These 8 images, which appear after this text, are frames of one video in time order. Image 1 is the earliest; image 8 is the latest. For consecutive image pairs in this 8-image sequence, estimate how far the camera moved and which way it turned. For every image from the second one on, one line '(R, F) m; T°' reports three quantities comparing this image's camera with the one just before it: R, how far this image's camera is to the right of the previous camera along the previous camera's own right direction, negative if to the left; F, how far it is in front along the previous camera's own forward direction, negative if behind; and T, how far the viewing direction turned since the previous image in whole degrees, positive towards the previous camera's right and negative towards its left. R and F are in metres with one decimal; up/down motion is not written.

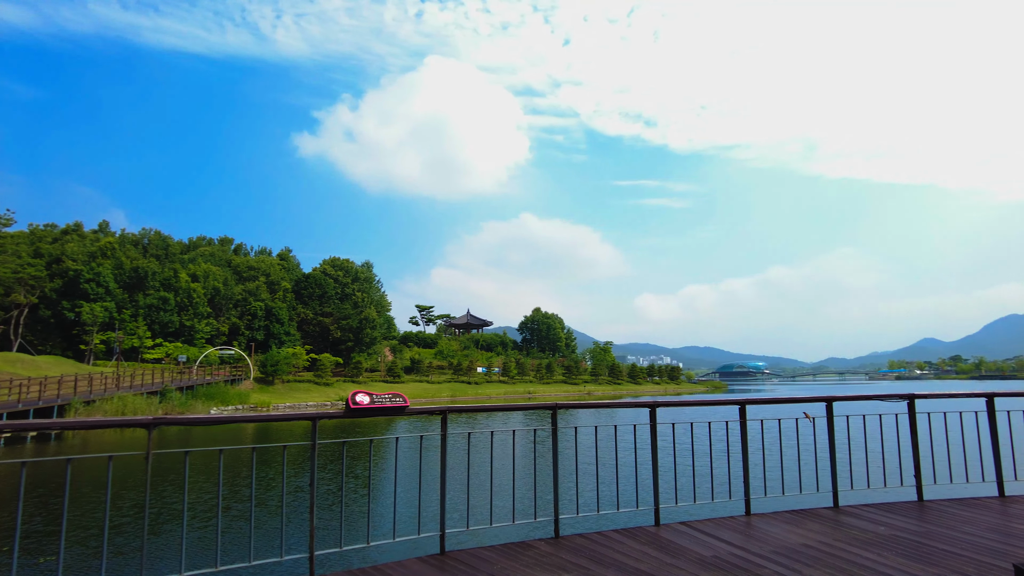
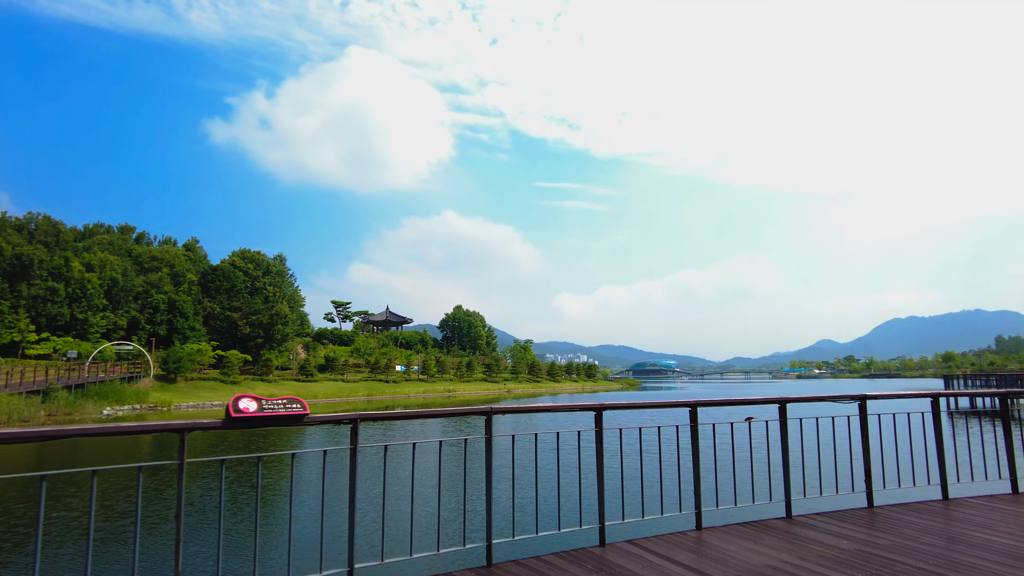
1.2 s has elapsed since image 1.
(-0.1, +1.2) m; +7°
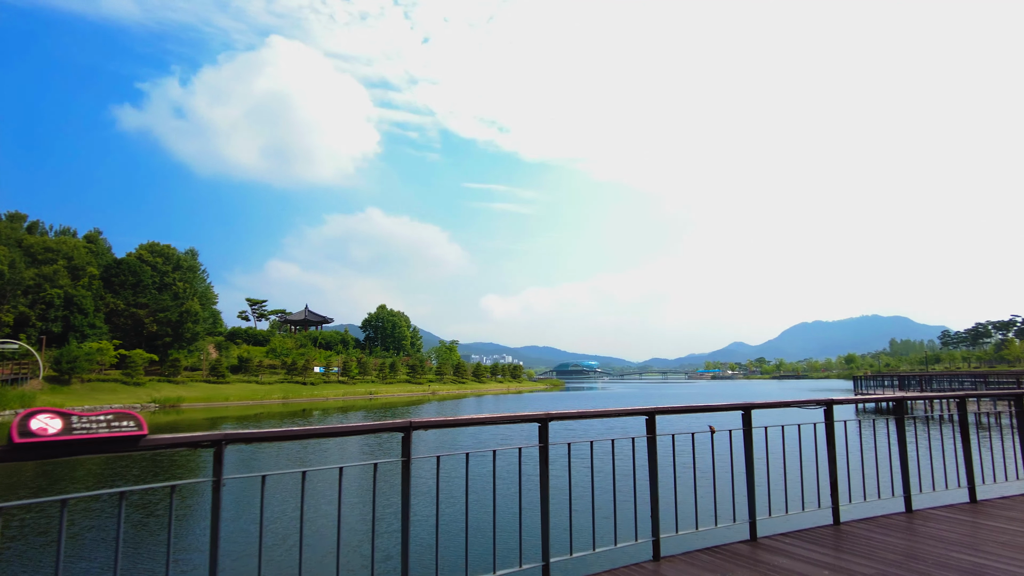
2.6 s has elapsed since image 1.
(0.0, +1.4) m; +6°
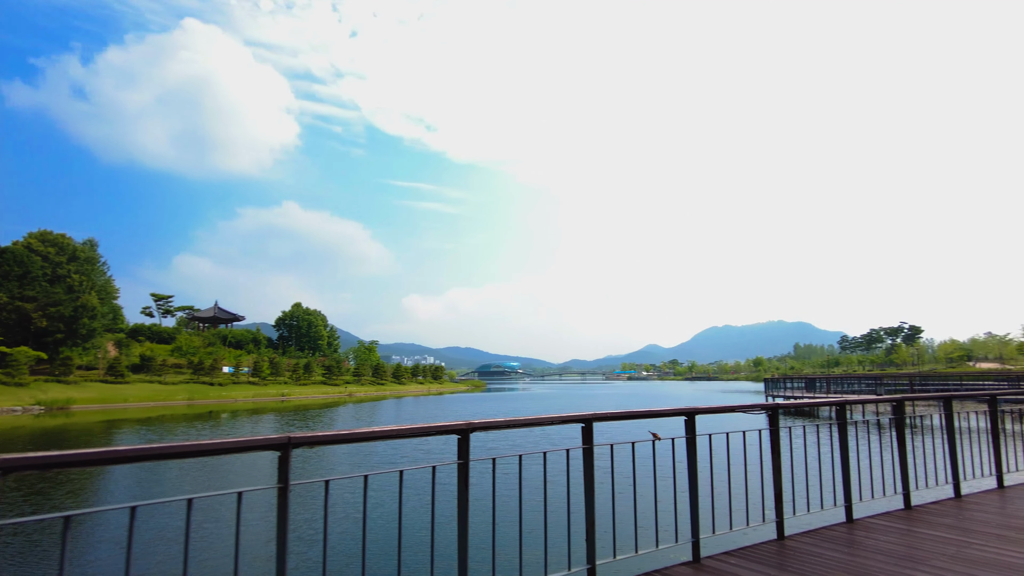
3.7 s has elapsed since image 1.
(+0.1, +1.1) m; +7°
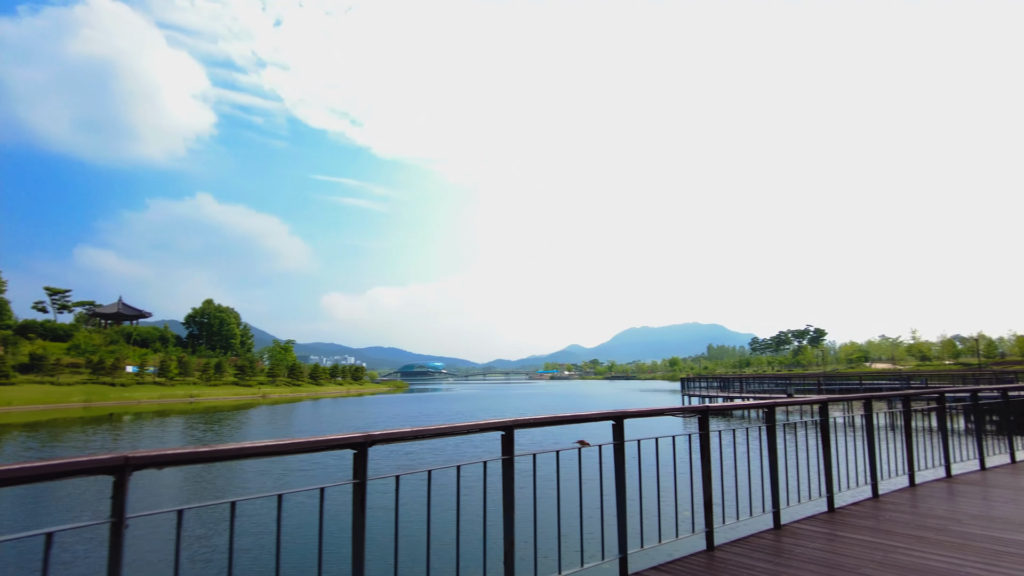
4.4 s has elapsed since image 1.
(+0.1, +0.7) m; +6°
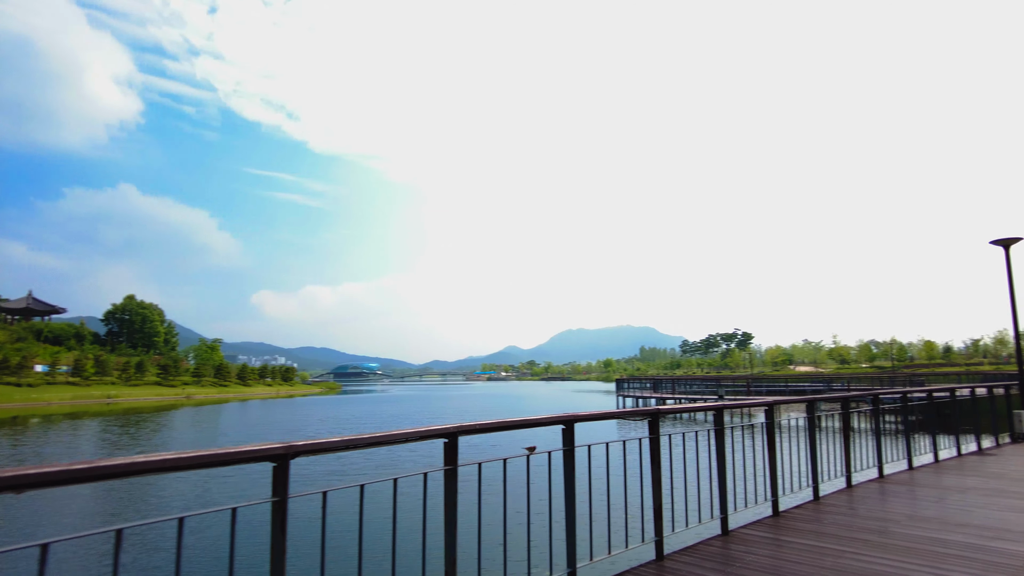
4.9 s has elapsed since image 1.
(-0.1, +0.5) m; +5°
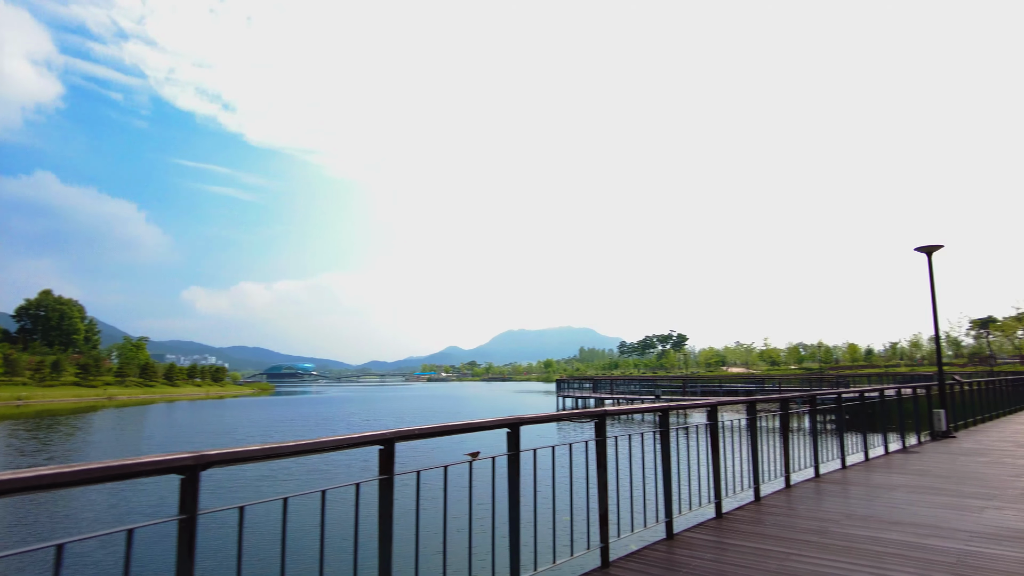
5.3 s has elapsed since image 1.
(0.0, +0.4) m; +5°
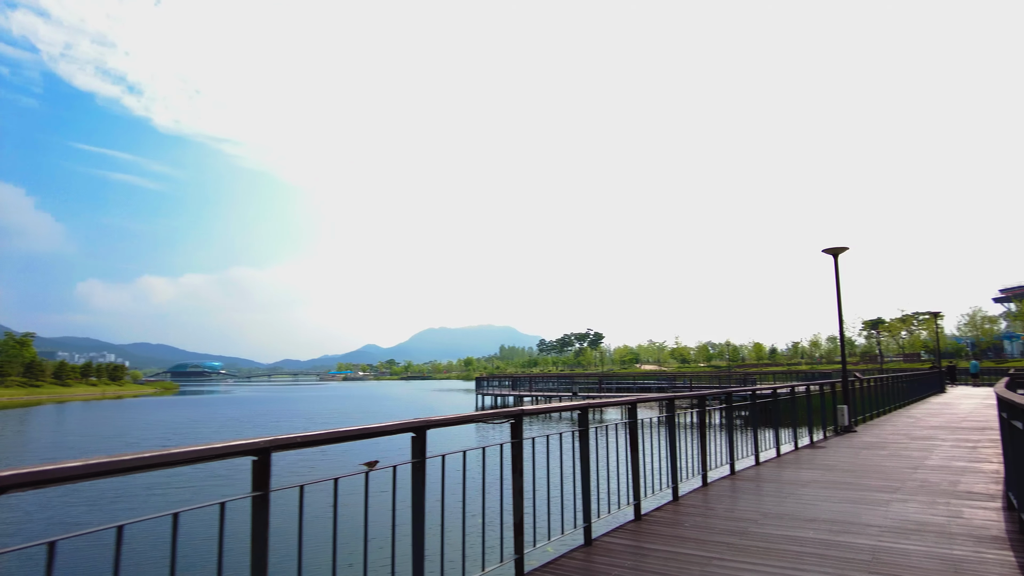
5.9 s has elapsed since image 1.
(+0.1, +0.6) m; +7°
